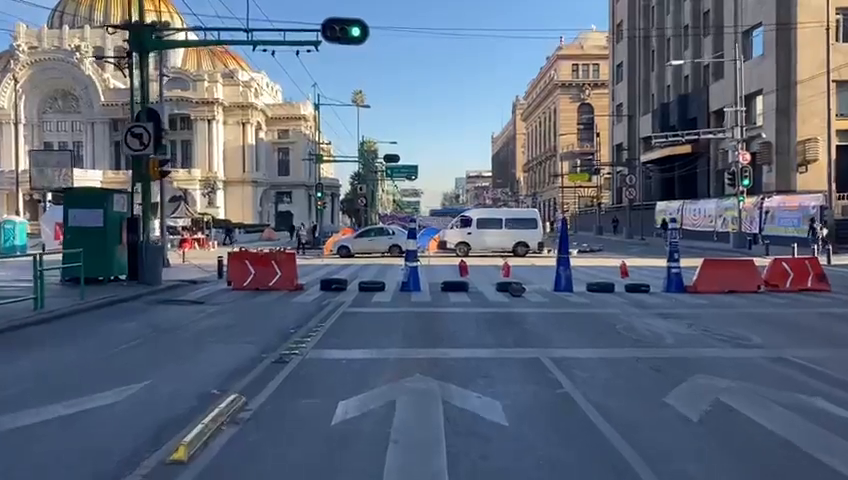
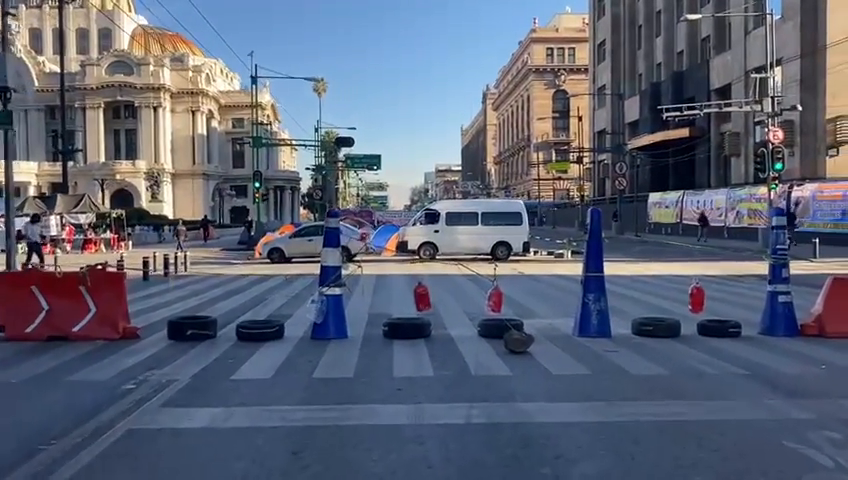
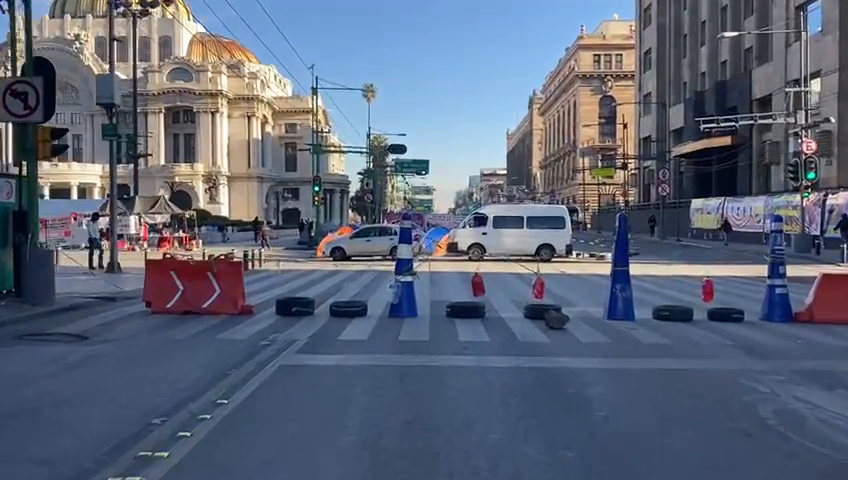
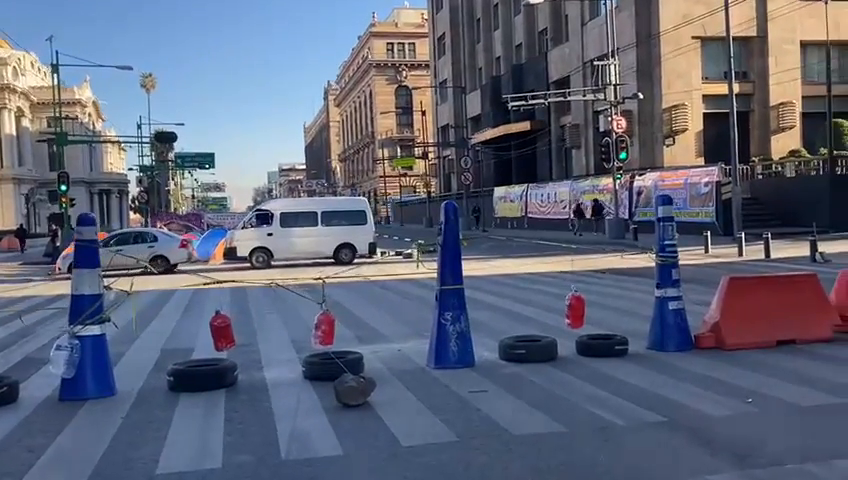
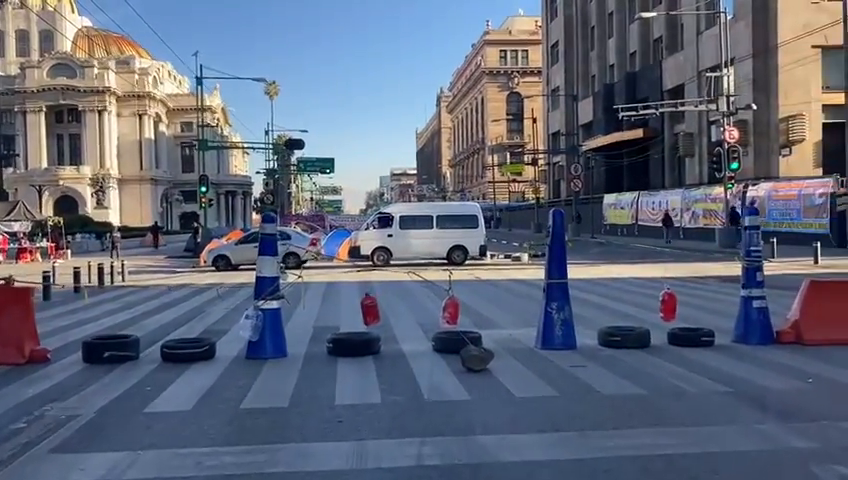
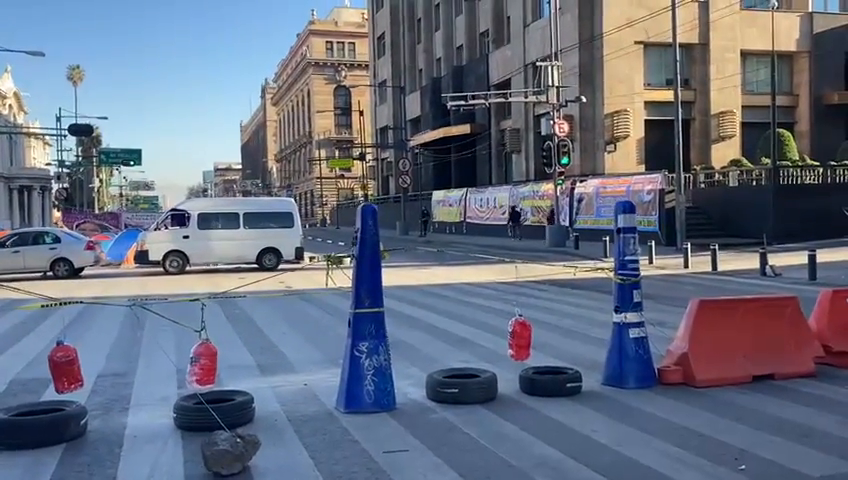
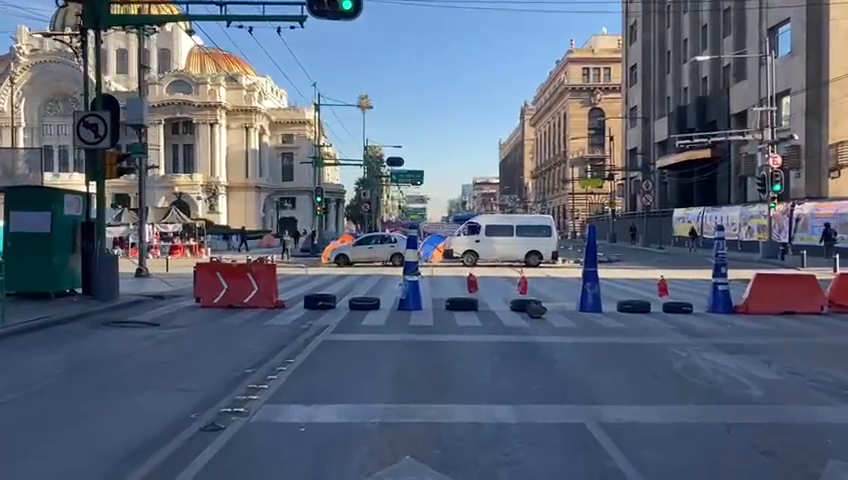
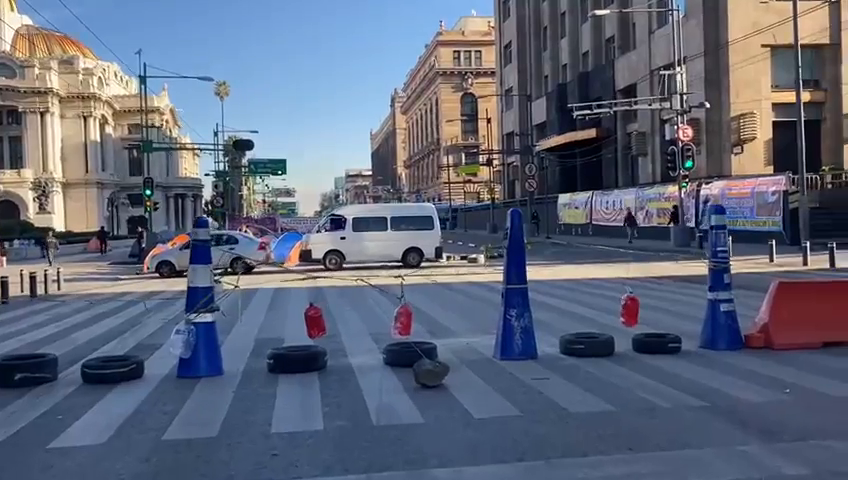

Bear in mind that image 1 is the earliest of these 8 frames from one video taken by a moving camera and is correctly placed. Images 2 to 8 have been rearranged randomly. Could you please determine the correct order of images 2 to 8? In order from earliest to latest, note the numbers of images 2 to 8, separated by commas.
7, 3, 2, 5, 8, 4, 6
